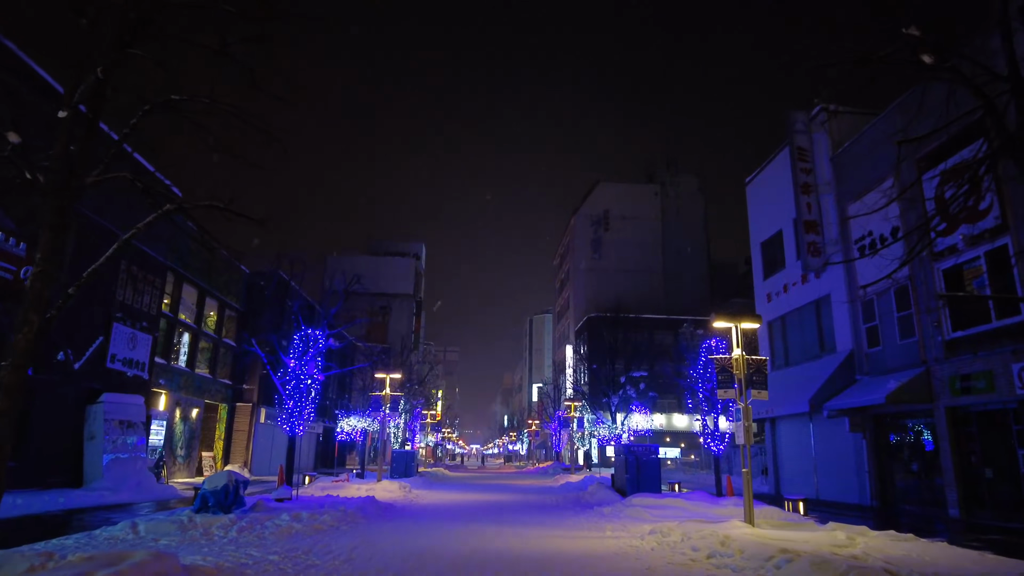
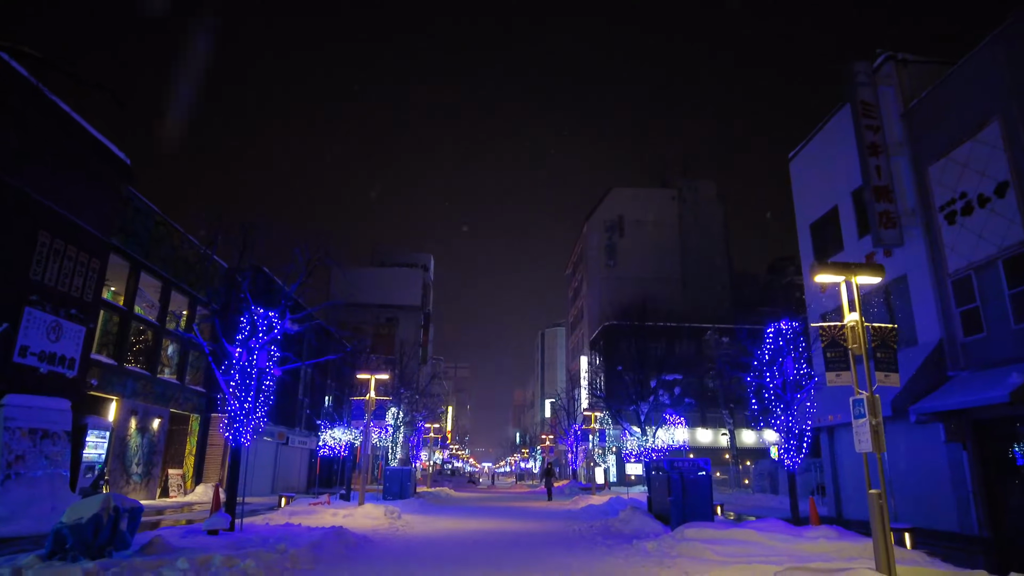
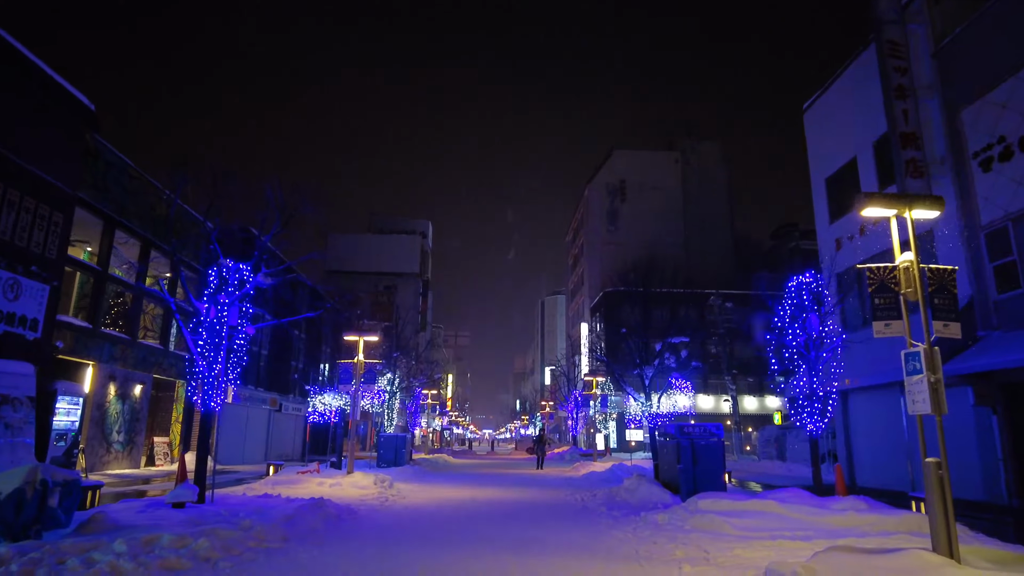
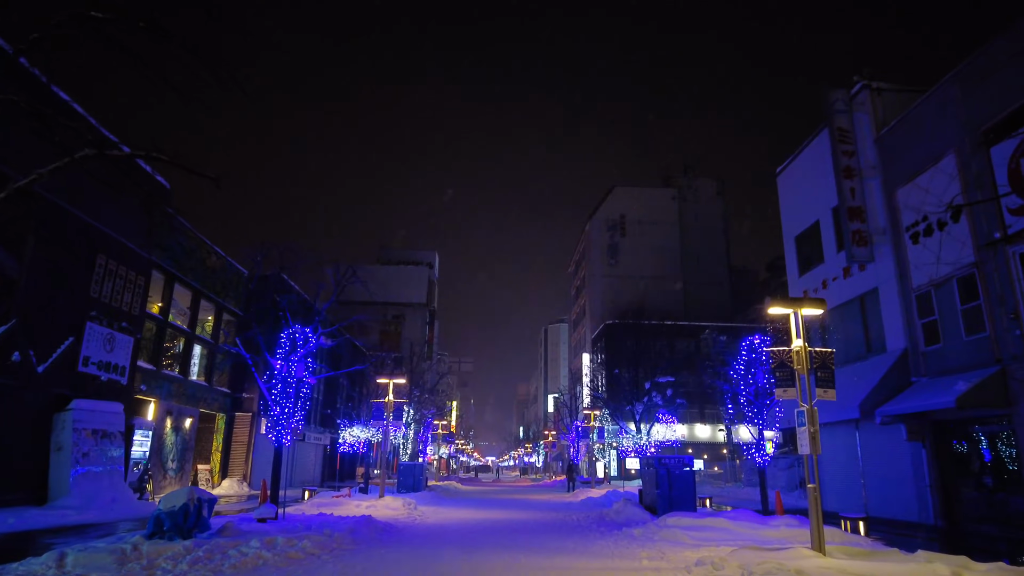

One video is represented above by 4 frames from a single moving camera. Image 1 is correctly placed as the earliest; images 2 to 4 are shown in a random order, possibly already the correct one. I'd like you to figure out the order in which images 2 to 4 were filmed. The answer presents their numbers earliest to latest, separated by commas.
4, 2, 3
